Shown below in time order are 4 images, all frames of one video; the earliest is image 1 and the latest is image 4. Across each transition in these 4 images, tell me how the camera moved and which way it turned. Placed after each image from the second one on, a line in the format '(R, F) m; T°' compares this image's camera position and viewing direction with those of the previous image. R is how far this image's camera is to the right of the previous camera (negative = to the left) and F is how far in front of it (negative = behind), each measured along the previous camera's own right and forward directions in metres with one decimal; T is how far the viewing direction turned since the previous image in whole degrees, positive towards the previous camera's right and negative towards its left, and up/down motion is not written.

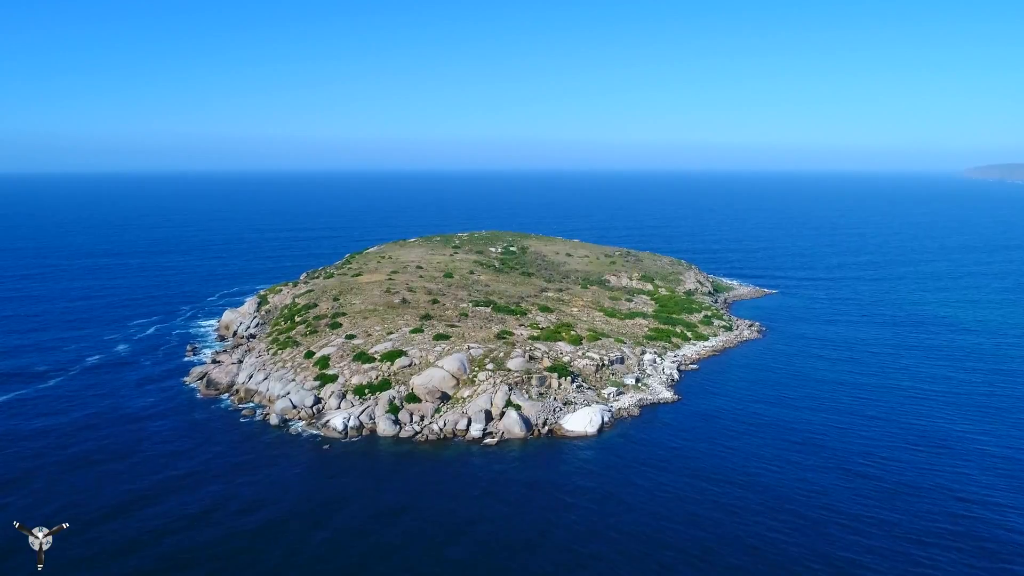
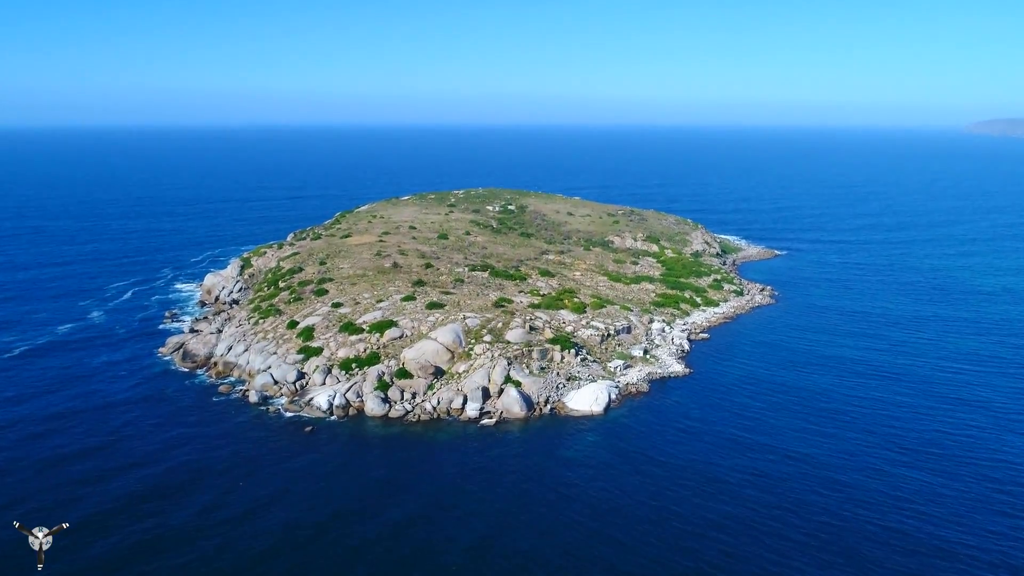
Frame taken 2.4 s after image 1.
(-0.1, +4.4) m; 0°
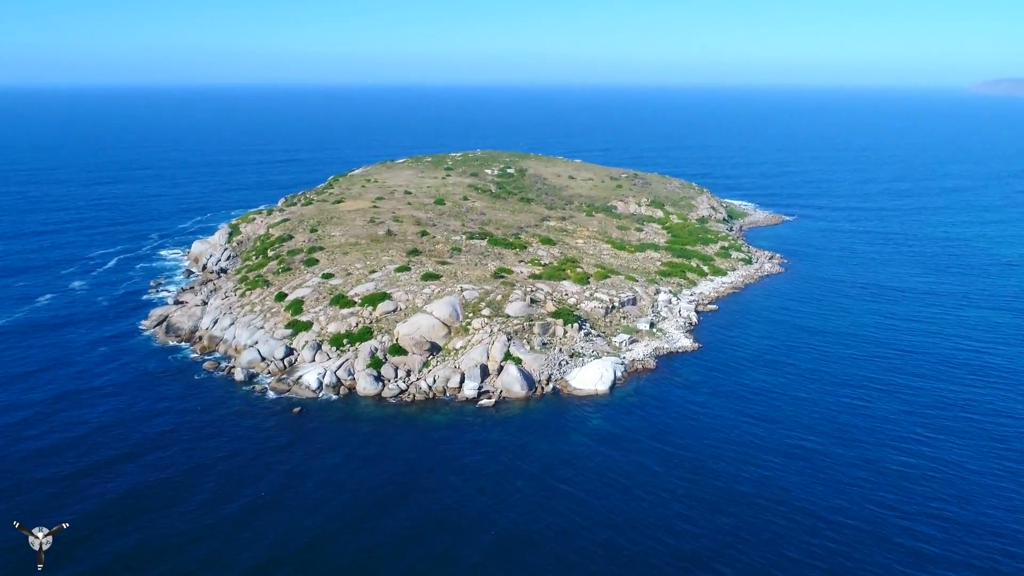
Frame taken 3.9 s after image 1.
(-0.1, +2.8) m; 0°
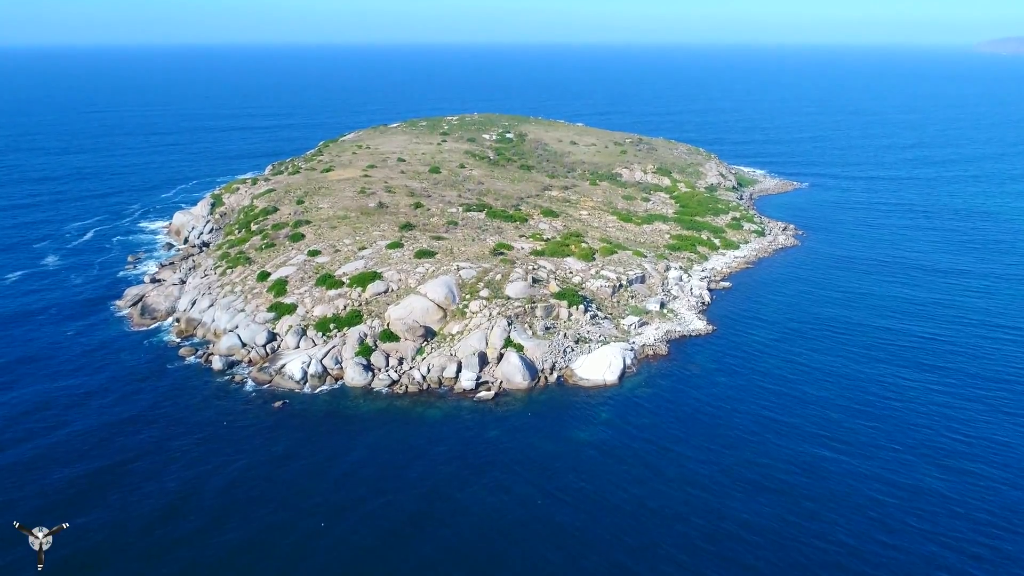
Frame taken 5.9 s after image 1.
(-0.1, +3.6) m; 0°
